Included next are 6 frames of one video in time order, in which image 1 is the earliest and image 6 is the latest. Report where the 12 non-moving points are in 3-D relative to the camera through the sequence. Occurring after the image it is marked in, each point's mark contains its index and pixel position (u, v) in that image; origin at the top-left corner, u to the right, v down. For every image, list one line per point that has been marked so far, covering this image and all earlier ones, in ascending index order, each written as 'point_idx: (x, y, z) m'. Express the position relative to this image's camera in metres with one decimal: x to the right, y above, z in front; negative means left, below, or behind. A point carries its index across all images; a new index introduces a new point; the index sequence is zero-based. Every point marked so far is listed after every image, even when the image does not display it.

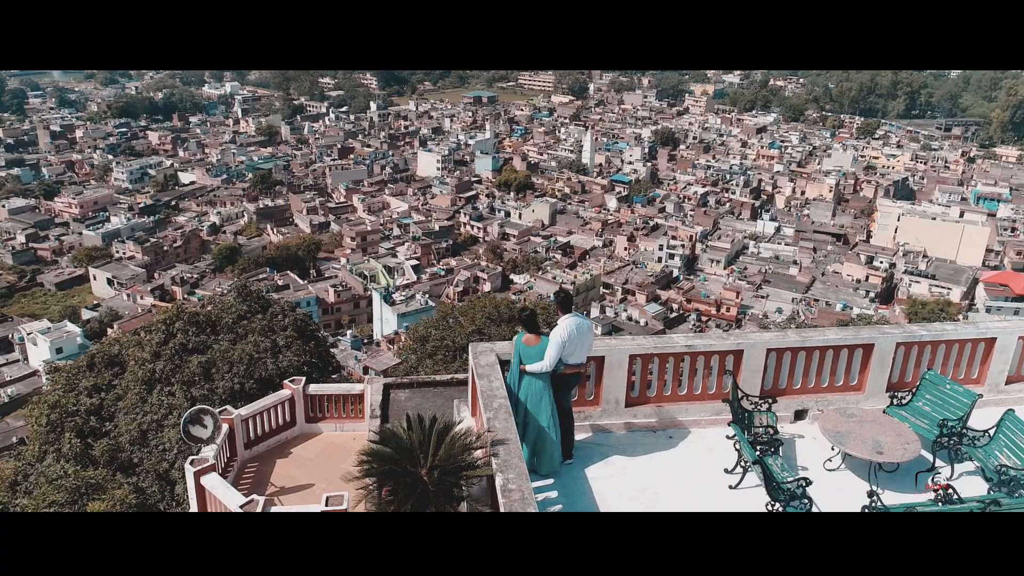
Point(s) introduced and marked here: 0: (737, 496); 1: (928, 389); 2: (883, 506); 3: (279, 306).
0: (+1.2, -1.1, +4.3) m
1: (+2.5, -0.6, +4.7) m
2: (+1.8, -1.1, +3.9) m
3: (-3.7, -0.3, +12.7) m
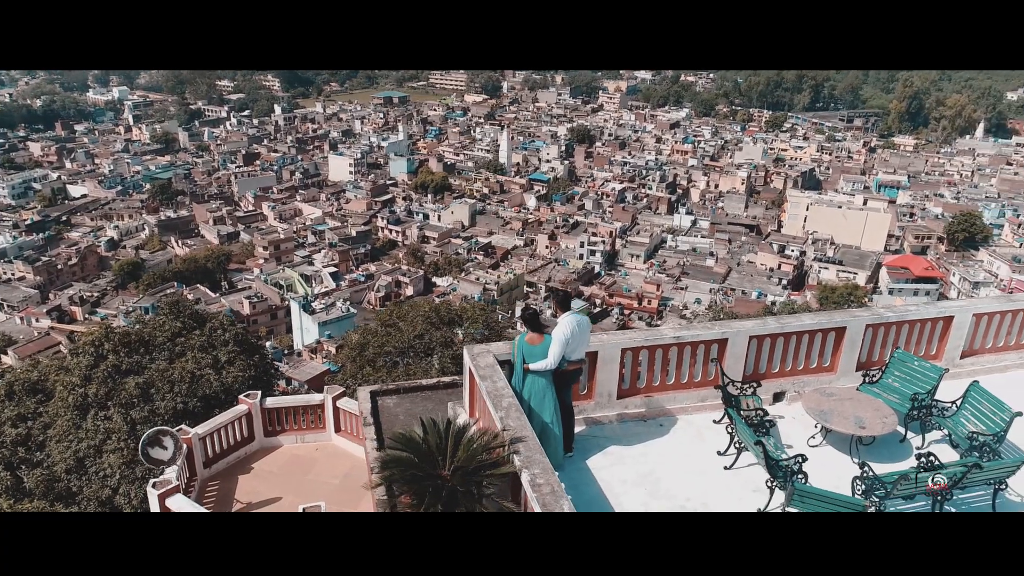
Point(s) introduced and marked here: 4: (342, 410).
0: (+1.3, -1.1, +4.5) m
1: (+2.4, -0.5, +5.0) m
2: (+1.9, -1.0, +4.1) m
3: (-4.6, -0.5, +12.3) m
4: (-1.7, -1.2, +8.0) m
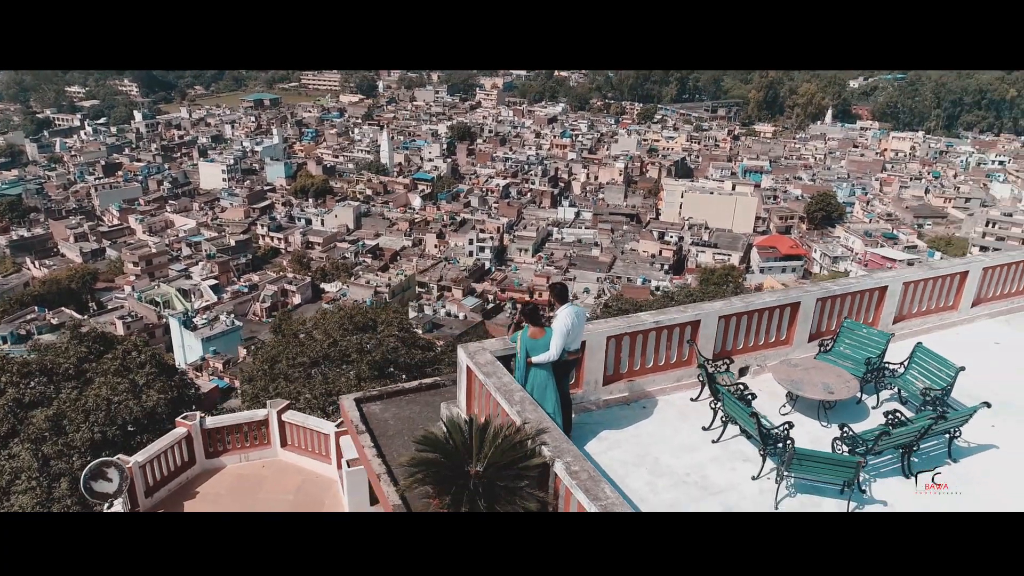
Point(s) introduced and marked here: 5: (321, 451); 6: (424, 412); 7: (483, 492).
0: (+1.3, -1.0, +4.7) m
1: (+2.3, -0.3, +5.4) m
2: (+2.0, -0.8, +4.5) m
3: (-5.7, -0.8, +11.6) m
4: (-2.2, -1.3, +7.7) m
5: (-1.9, -1.6, +7.7) m
6: (-0.6, -0.8, +5.1) m
7: (-0.1, -1.0, +3.7) m
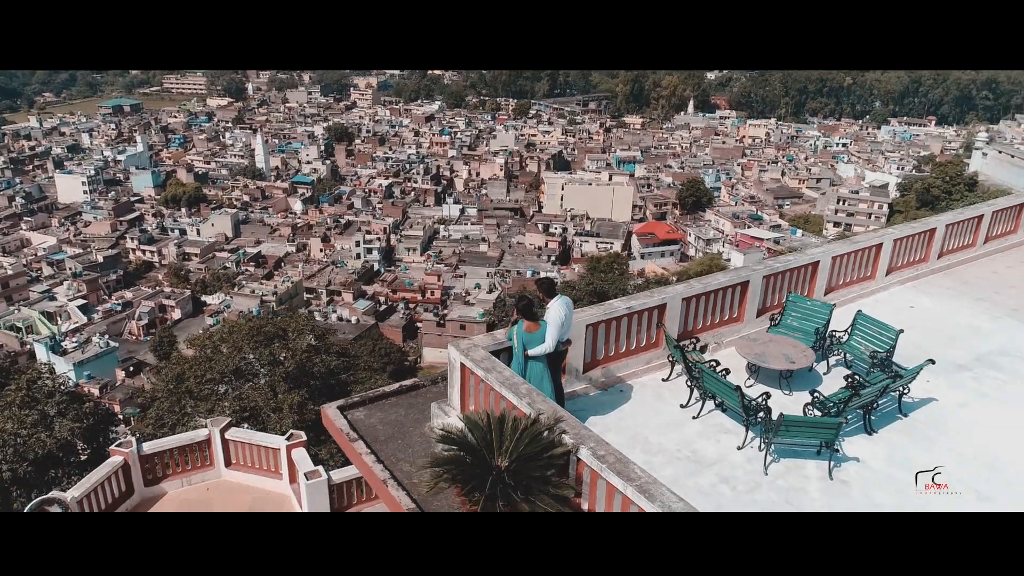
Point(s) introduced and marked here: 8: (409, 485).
0: (+1.2, -0.9, +5.0) m
1: (+2.1, -0.2, +5.8) m
2: (+1.9, -0.7, +4.9) m
3: (-6.8, -1.2, +10.7) m
4: (-2.7, -1.5, +7.5) m
5: (-2.3, -1.7, +7.5) m
6: (-0.7, -0.8, +5.0) m
7: (0.0, -0.9, +3.7) m
8: (-0.6, -1.1, +4.4) m
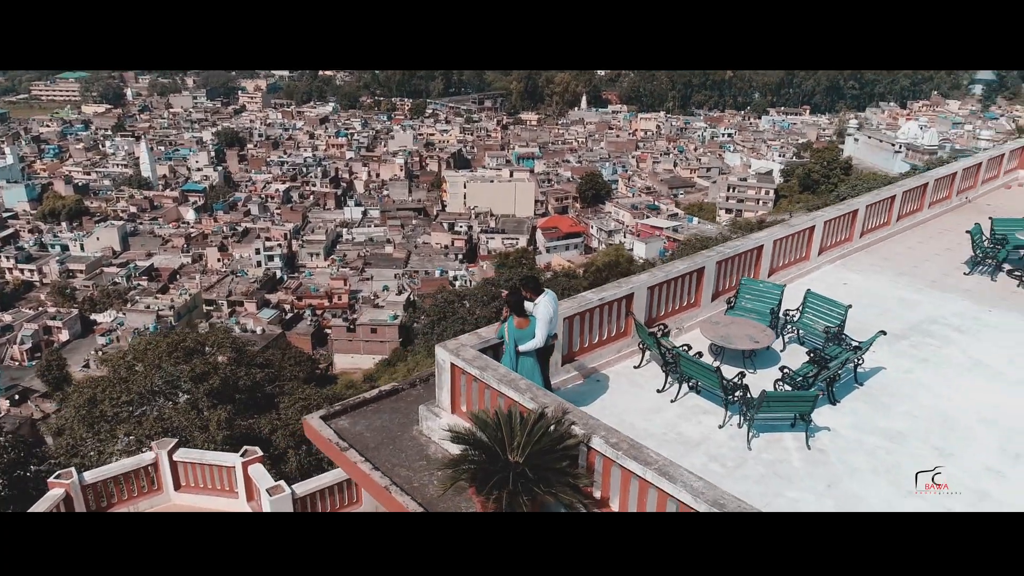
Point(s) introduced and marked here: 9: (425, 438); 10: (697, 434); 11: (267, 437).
0: (+1.1, -0.8, +5.2) m
1: (+1.9, 0.0, +6.1) m
2: (+1.8, -0.6, +5.2) m
3: (-7.5, -1.5, +9.8) m
4: (-3.0, -1.6, +7.1) m
5: (-2.6, -1.8, +7.2) m
6: (-0.7, -0.8, +5.0) m
7: (+0.1, -0.9, +3.8) m
8: (-0.6, -1.1, +4.3) m
9: (-0.5, -0.9, +4.8) m
10: (+1.2, -0.9, +4.9) m
11: (-4.0, -2.4, +12.8) m
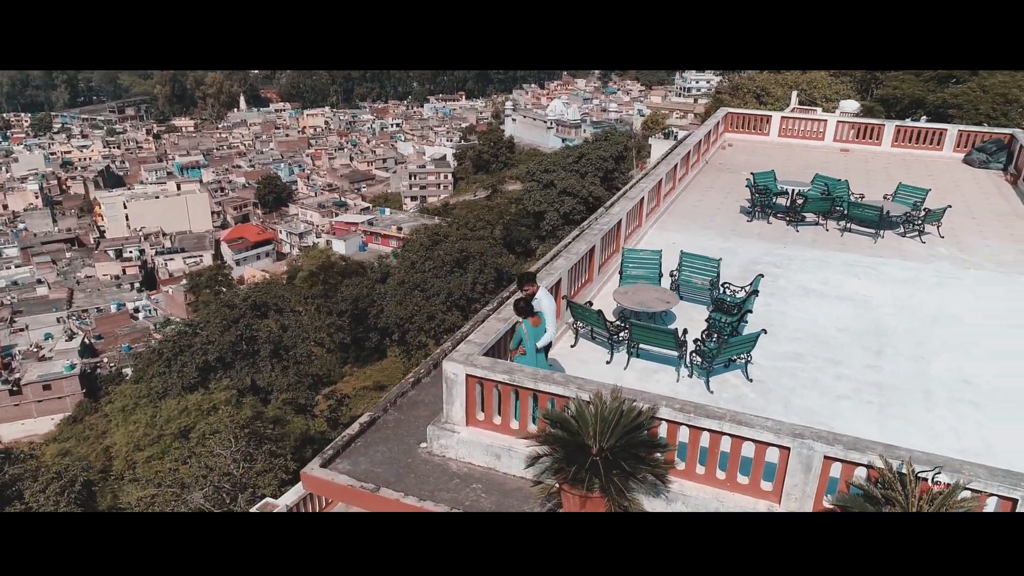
0: (+0.9, -0.6, +5.6) m
1: (+1.0, +0.2, +6.7) m
2: (+1.5, -0.3, +5.9) m
3: (-8.6, -2.9, +6.3) m
4: (-3.5, -2.1, +5.7) m
5: (-3.1, -2.3, +5.9) m
6: (-0.7, -1.0, +4.7) m
7: (+0.5, -0.9, +3.9) m
8: (-0.2, -1.2, +4.2) m
9: (-0.4, -1.0, +4.6) m
10: (+1.1, -0.7, +5.4) m
11: (-6.6, -3.3, +10.5) m
